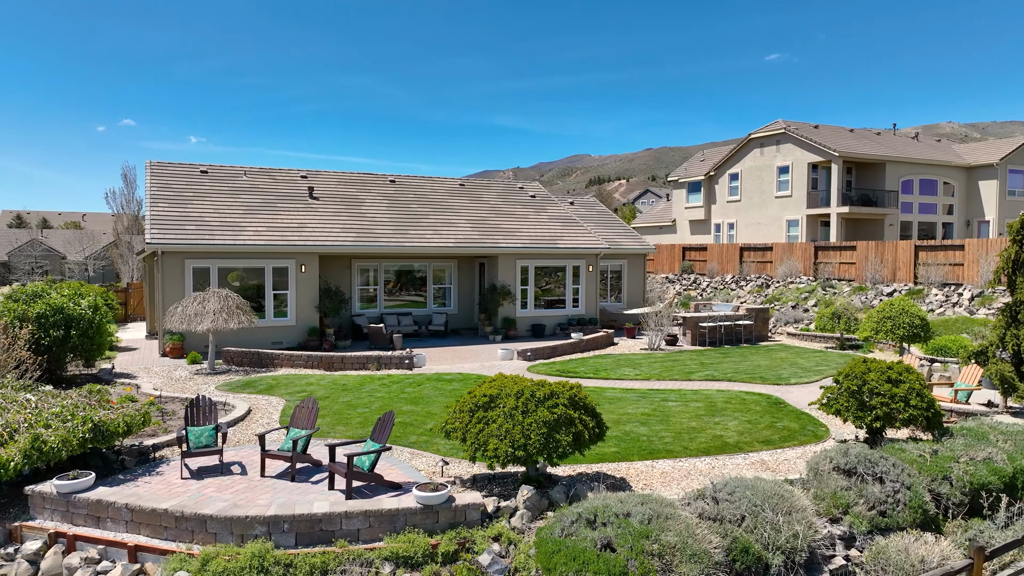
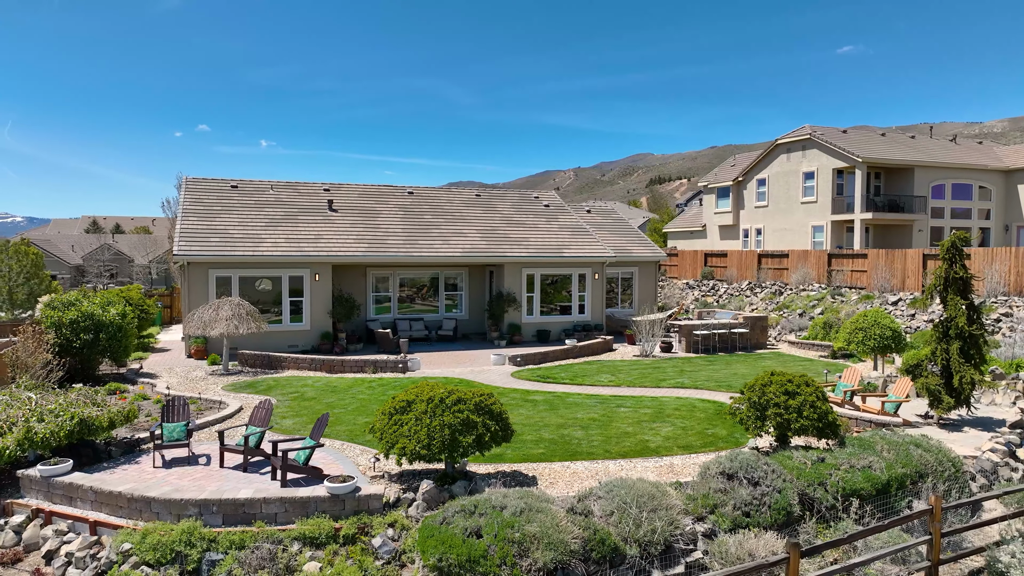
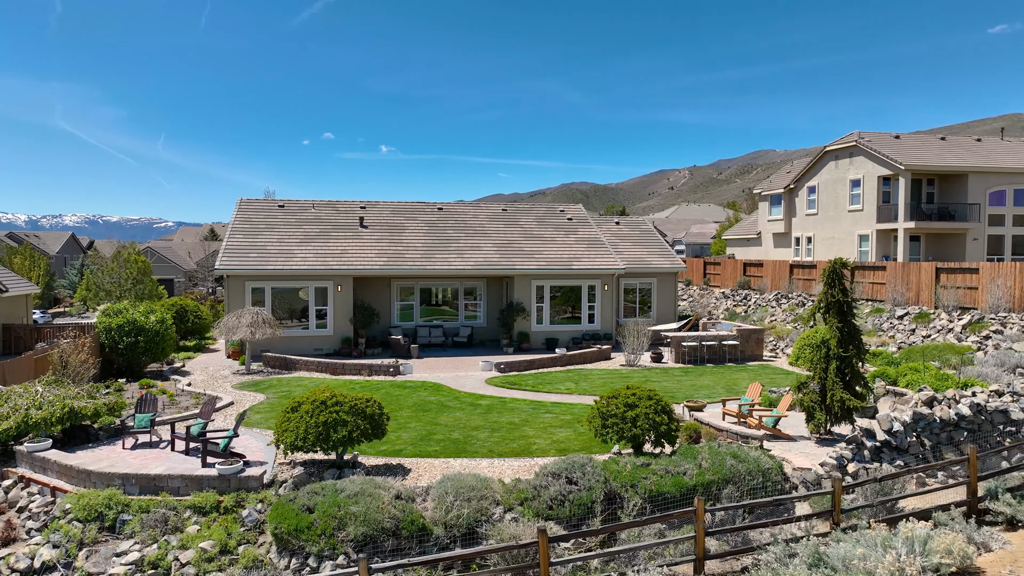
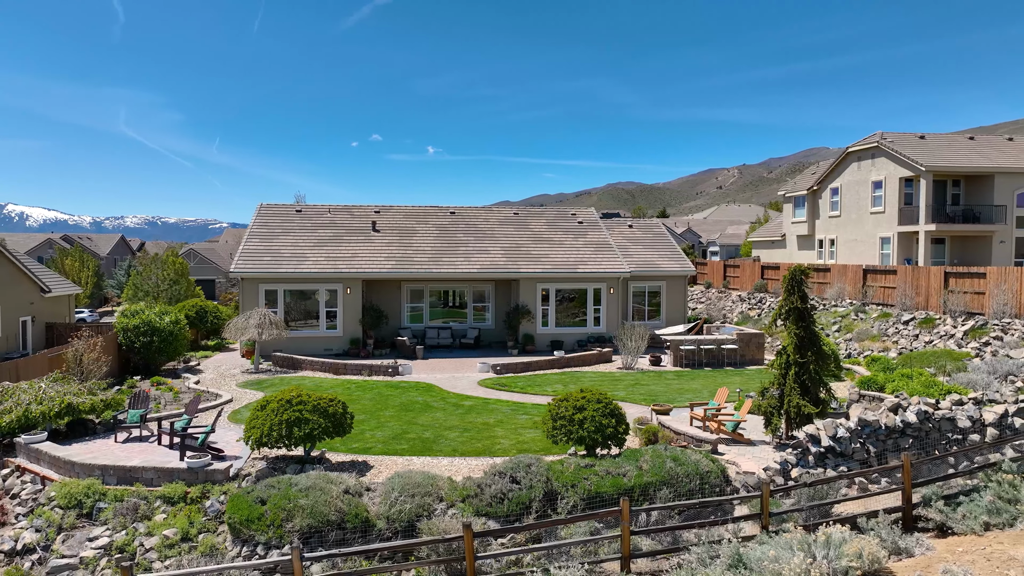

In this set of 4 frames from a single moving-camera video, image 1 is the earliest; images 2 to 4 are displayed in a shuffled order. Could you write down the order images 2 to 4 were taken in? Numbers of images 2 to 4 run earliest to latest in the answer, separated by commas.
2, 3, 4
